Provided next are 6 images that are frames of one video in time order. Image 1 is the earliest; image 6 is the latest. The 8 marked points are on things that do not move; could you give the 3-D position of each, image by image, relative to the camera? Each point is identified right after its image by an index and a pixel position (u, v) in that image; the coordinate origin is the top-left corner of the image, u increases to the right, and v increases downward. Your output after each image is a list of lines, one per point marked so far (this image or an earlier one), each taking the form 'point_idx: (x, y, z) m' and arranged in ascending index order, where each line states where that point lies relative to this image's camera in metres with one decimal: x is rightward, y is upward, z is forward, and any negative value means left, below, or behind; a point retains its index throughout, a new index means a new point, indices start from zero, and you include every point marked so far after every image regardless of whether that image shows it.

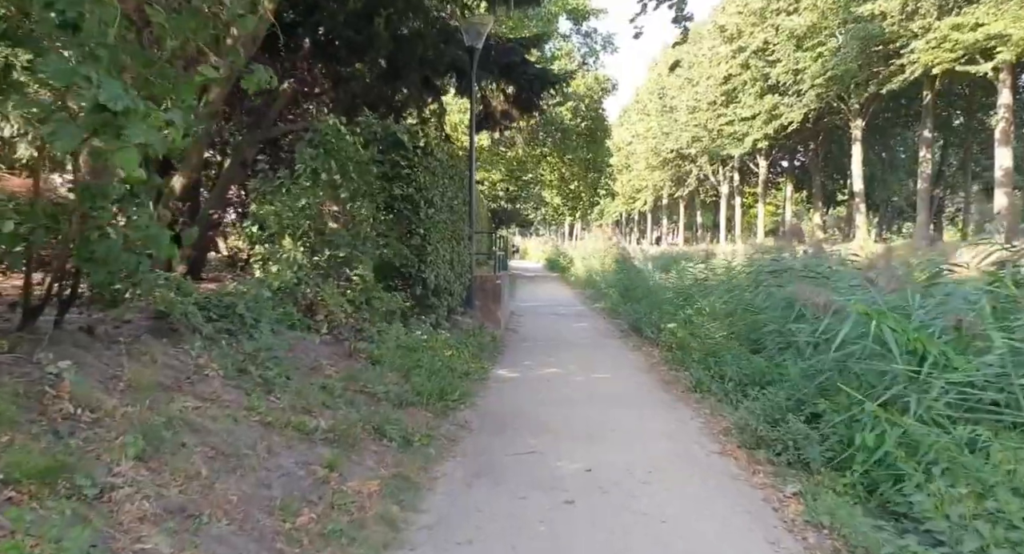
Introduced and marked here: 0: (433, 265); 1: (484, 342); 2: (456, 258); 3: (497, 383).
0: (-1.1, +0.2, +10.9) m
1: (-0.5, -1.0, +12.1) m
2: (-0.9, +0.3, +12.3) m
3: (-0.2, -1.3, +9.4) m
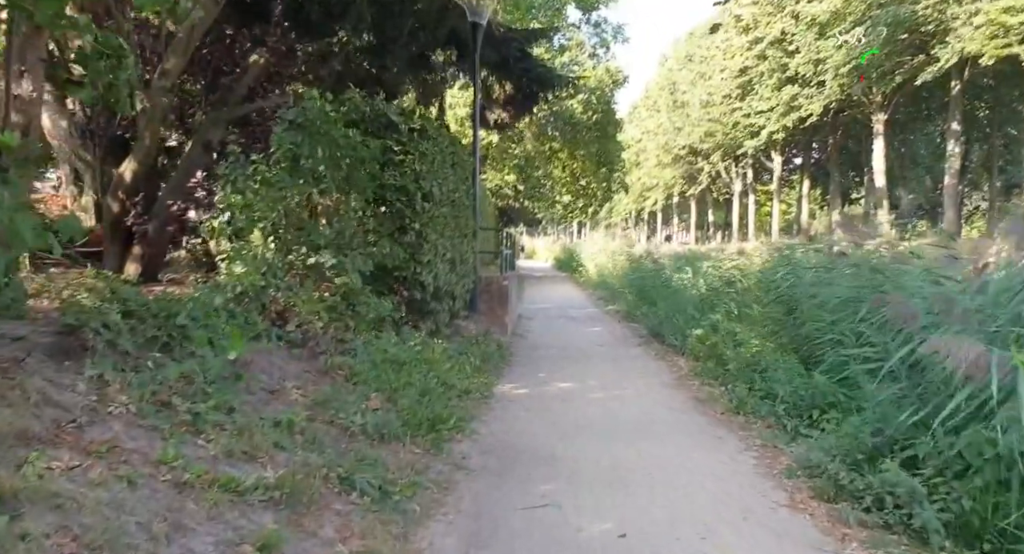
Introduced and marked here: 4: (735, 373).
0: (-1.0, +0.1, +9.5) m
1: (-0.3, -1.0, +10.8) m
2: (-0.8, +0.3, +10.9) m
3: (-0.1, -1.3, +8.0) m
4: (+2.7, -1.2, +8.8) m
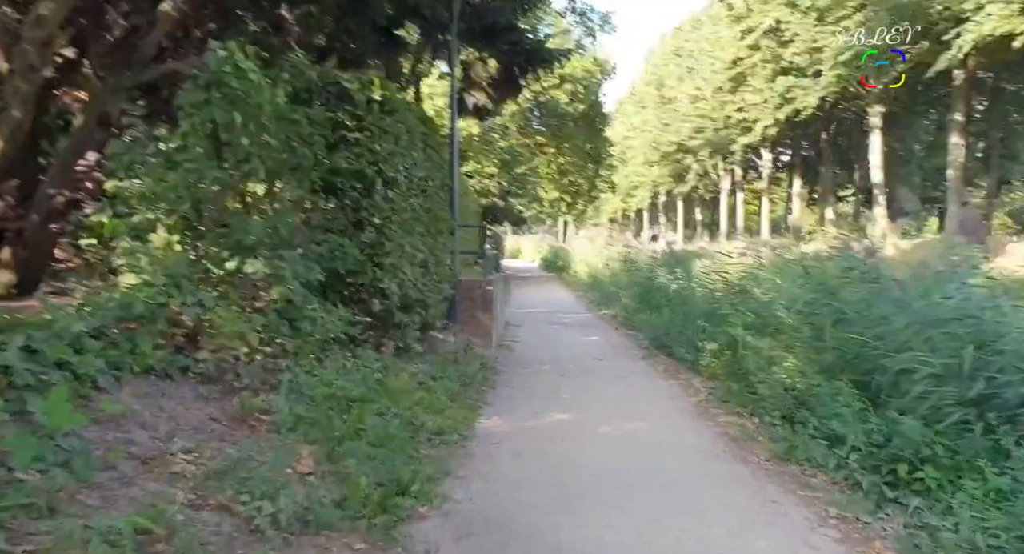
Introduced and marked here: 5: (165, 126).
0: (-1.1, +0.1, +7.8) m
1: (-0.5, -1.1, +9.0) m
2: (-1.0, +0.2, +9.2) m
3: (-0.2, -1.4, +6.3) m
4: (+2.5, -1.2, +7.2) m
5: (-2.8, +1.2, +6.1) m
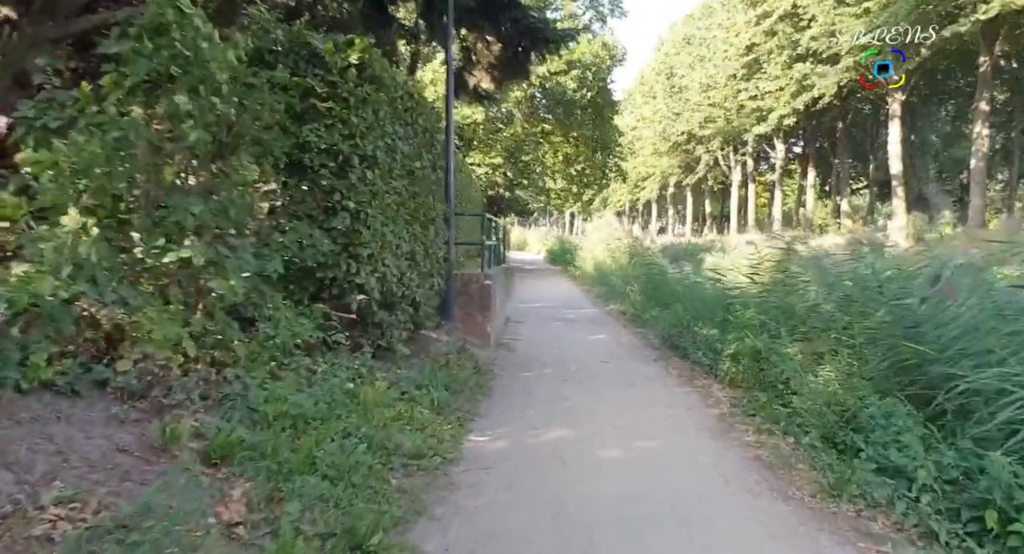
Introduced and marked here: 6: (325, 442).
0: (-1.2, +0.1, +6.8) m
1: (-0.5, -1.0, +8.1) m
2: (-1.0, +0.3, +8.2) m
3: (-0.3, -1.4, +5.3) m
4: (+2.5, -1.2, +6.2) m
5: (-2.8, +1.3, +5.1) m
6: (-1.1, -1.0, +4.6) m
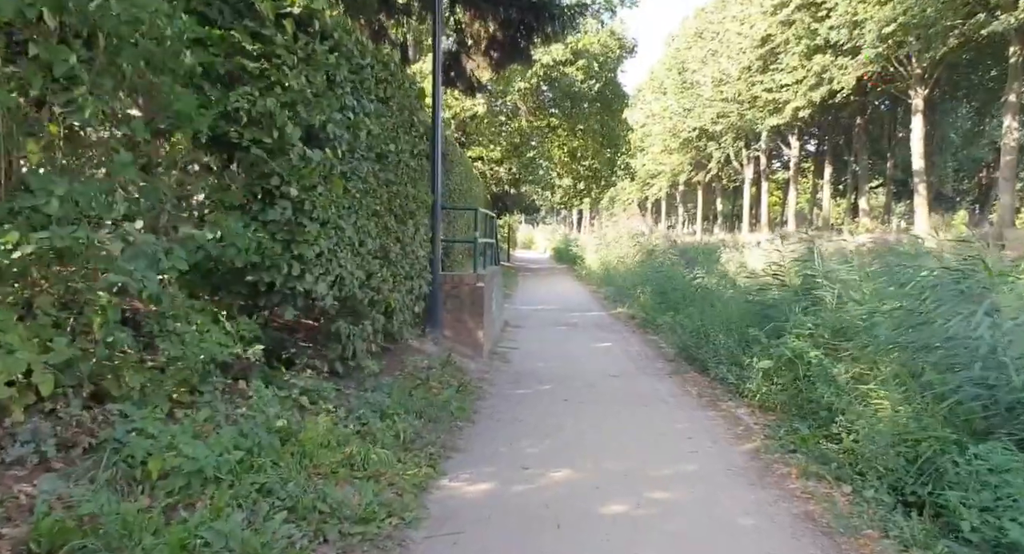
0: (-1.3, +0.1, +5.5) m
1: (-0.6, -1.1, +6.8) m
2: (-1.1, +0.3, +7.0) m
3: (-0.4, -1.4, +4.1) m
4: (+2.4, -1.3, +4.9) m
5: (-2.9, +1.2, +3.8) m
6: (-1.3, -1.0, +3.3) m
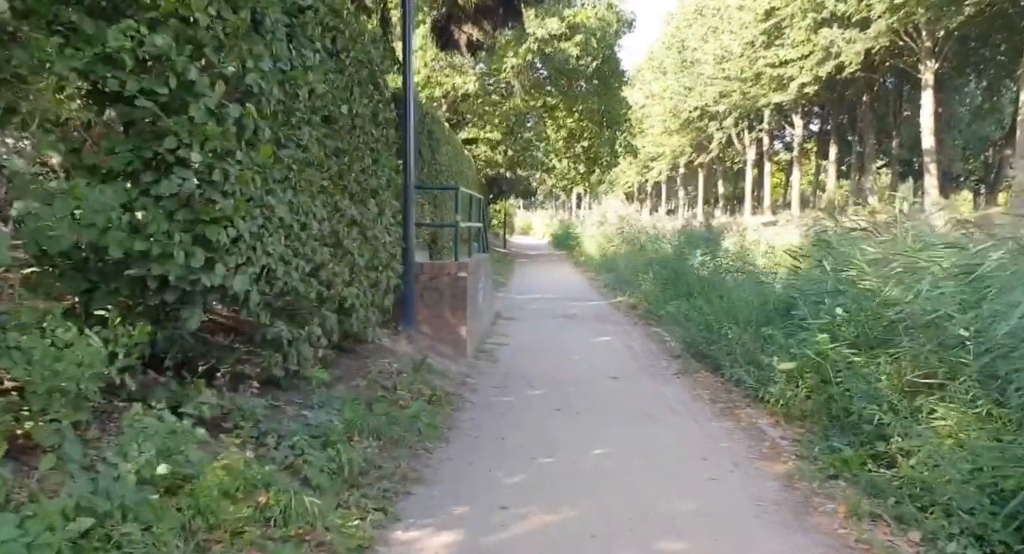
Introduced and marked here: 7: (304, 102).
0: (-1.4, +0.2, +4.4) m
1: (-0.8, -1.0, +5.7) m
2: (-1.2, +0.3, +5.8) m
3: (-0.5, -1.4, +3.0) m
4: (+2.3, -1.2, +3.8) m
5: (-3.1, +1.2, +2.7) m
6: (-1.4, -1.0, +2.2) m
7: (-1.3, +1.1, +4.9) m
